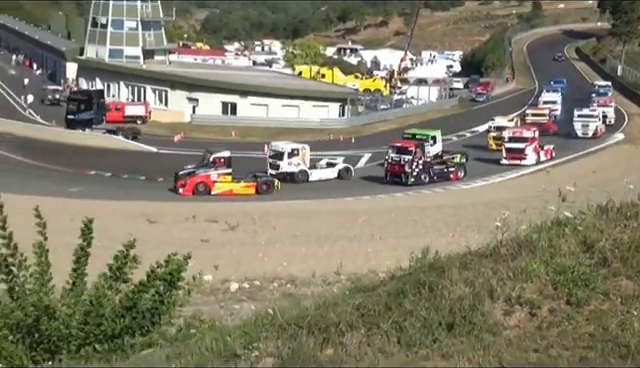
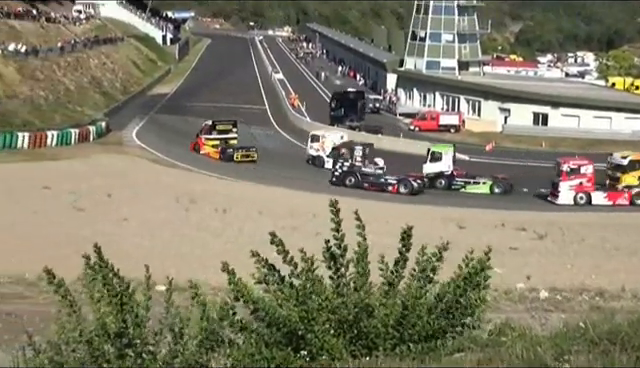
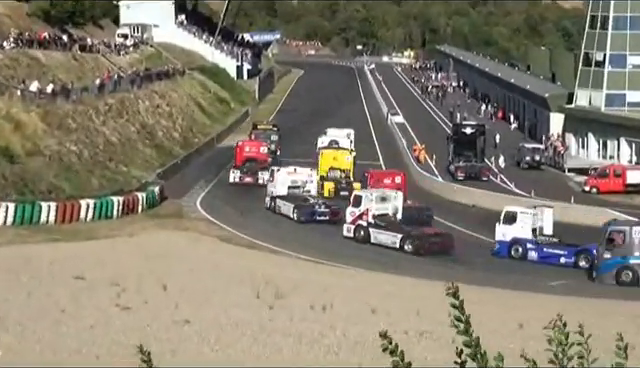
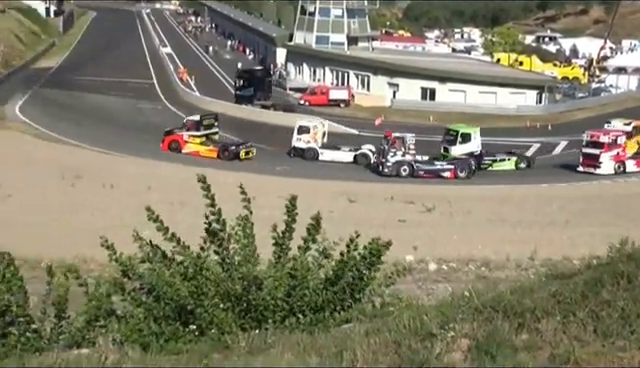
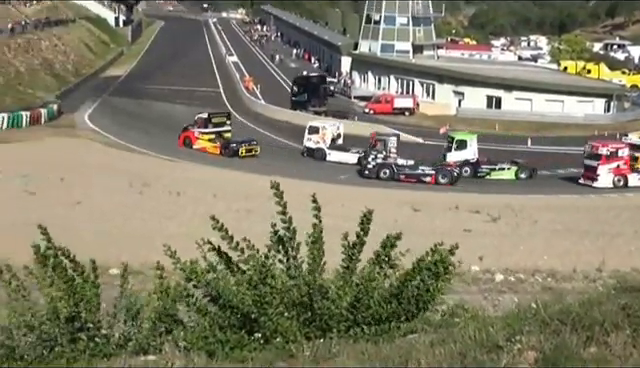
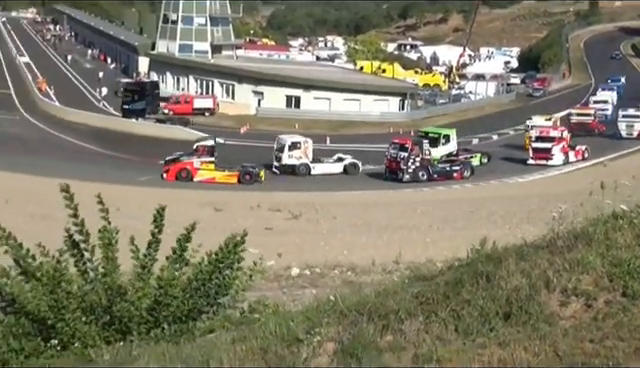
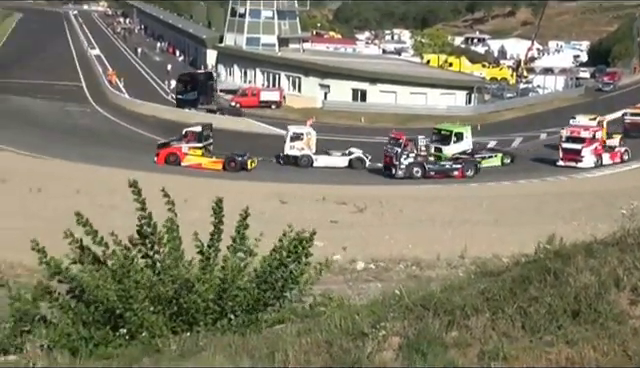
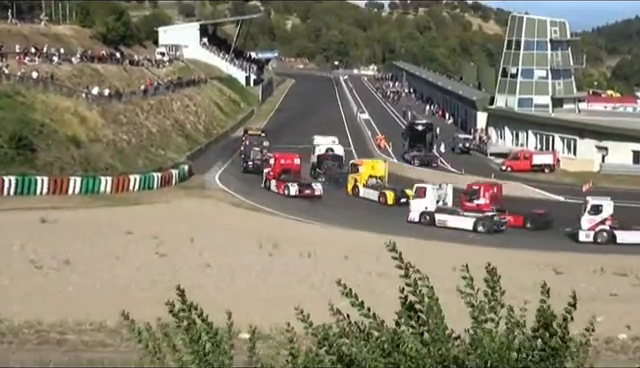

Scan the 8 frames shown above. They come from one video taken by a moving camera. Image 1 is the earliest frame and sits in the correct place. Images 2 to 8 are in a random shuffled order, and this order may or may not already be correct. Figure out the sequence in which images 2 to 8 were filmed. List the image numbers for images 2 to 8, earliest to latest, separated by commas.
6, 7, 4, 5, 2, 8, 3
